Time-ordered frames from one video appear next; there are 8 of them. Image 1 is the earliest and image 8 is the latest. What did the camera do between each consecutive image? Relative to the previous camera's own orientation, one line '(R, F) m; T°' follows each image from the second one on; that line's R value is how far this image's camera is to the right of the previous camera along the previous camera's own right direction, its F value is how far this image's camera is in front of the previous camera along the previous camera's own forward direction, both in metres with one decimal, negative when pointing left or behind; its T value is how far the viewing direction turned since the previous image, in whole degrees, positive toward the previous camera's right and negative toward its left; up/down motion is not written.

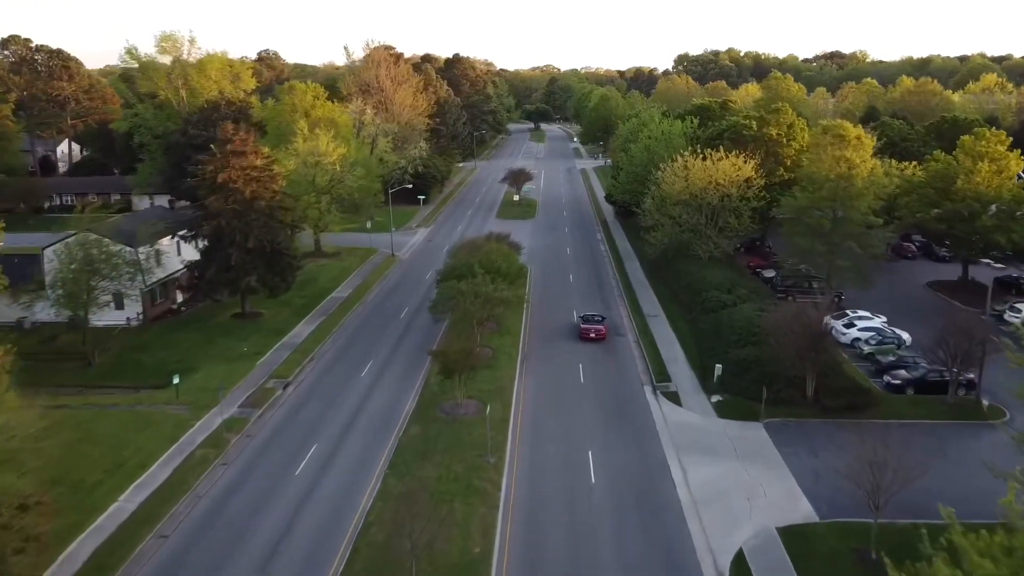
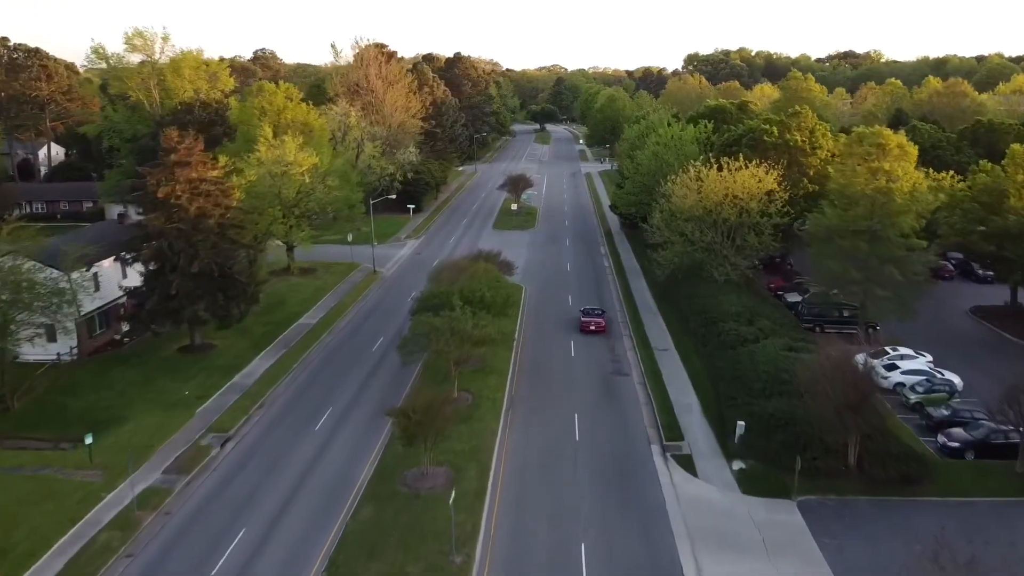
(+0.8, +4.9) m; -1°
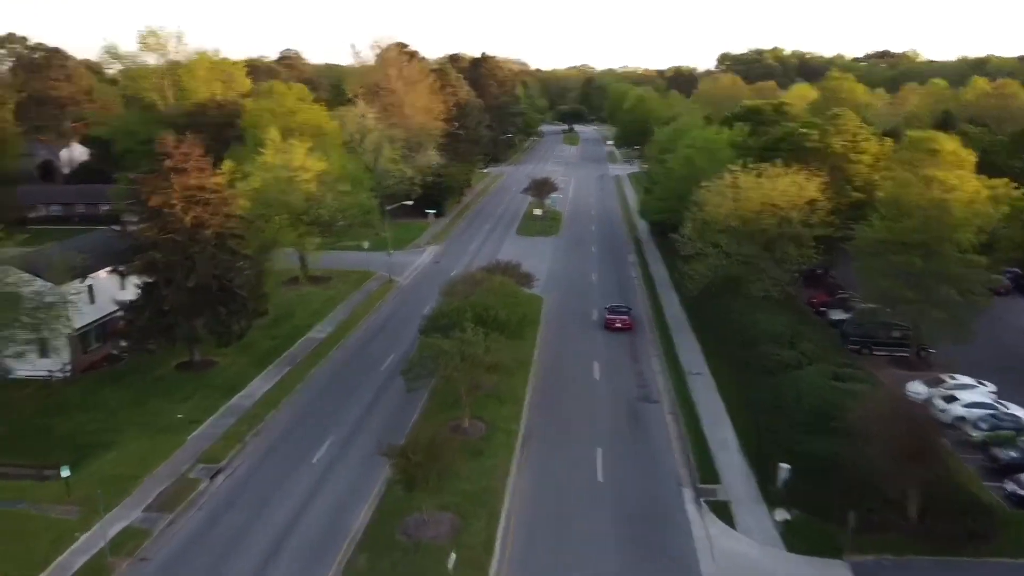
(+0.3, +2.5) m; -2°
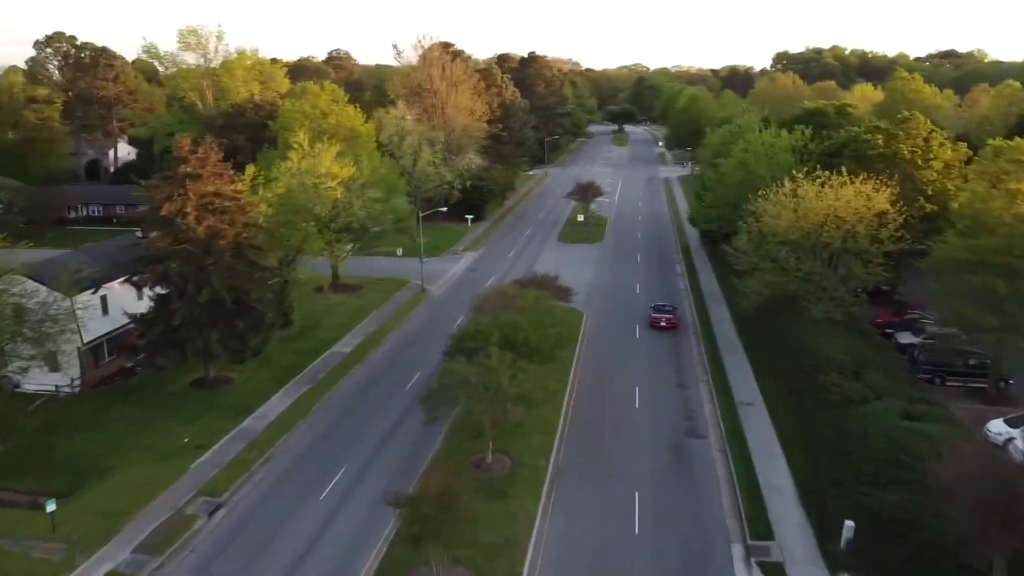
(+0.5, +2.5) m; -3°
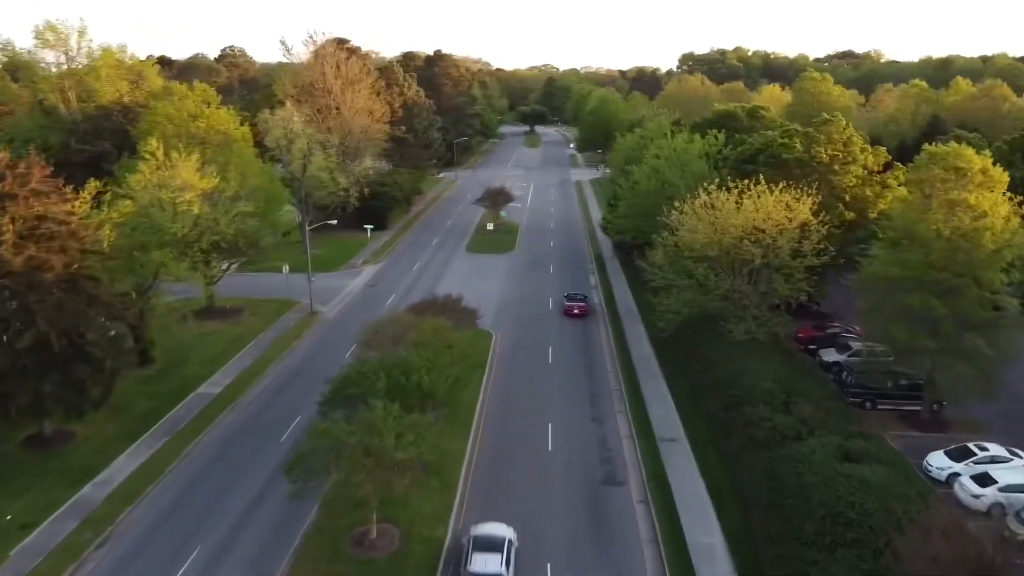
(+0.8, +3.5) m; +6°
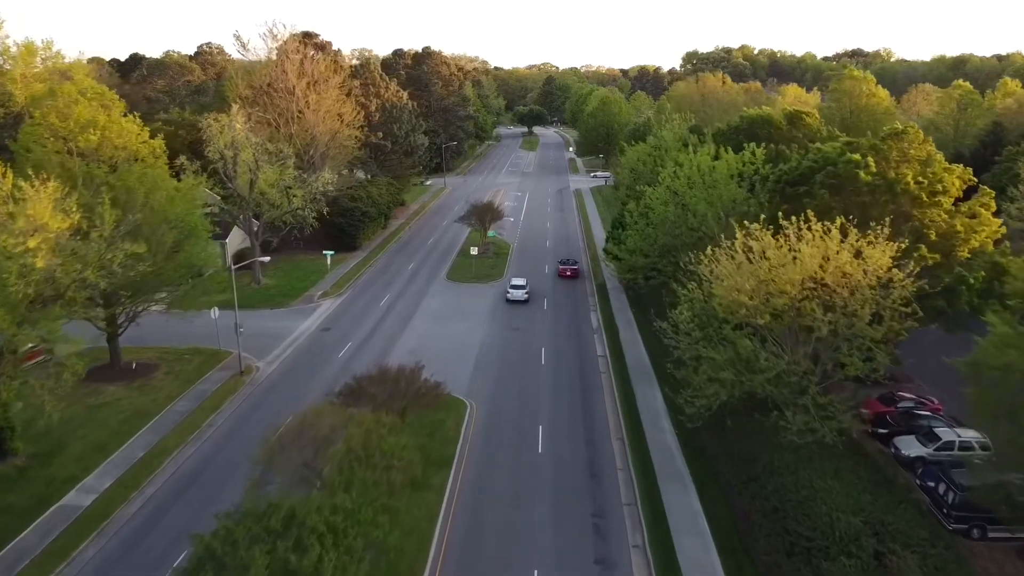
(+0.7, +7.9) m; 0°
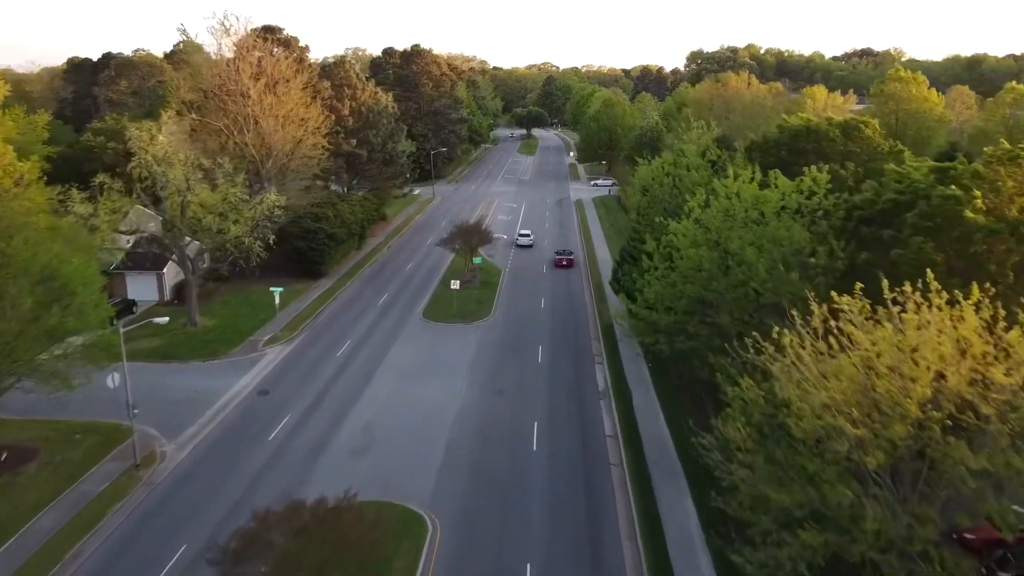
(+0.5, +7.3) m; 0°
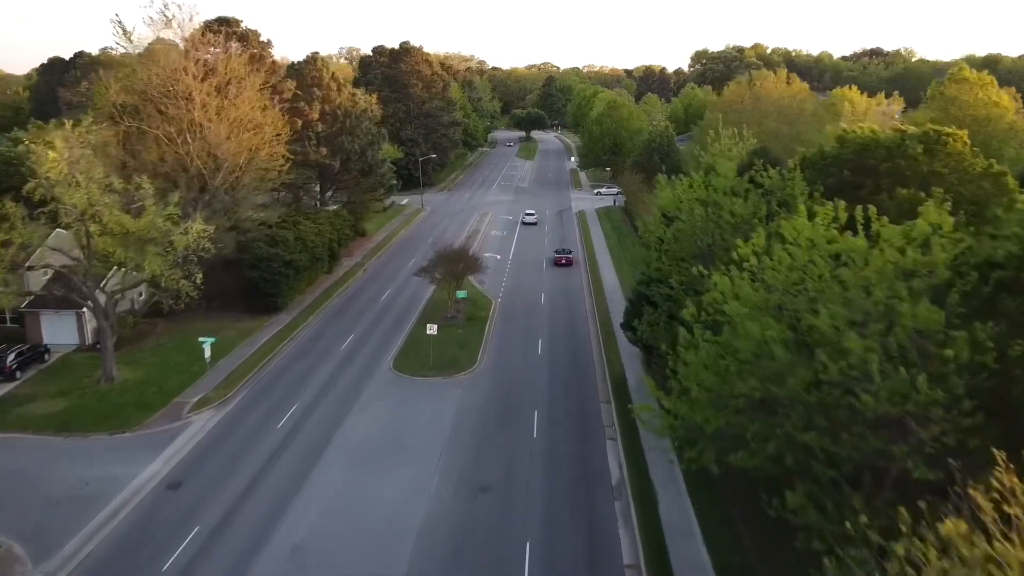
(+0.4, +6.8) m; 0°
